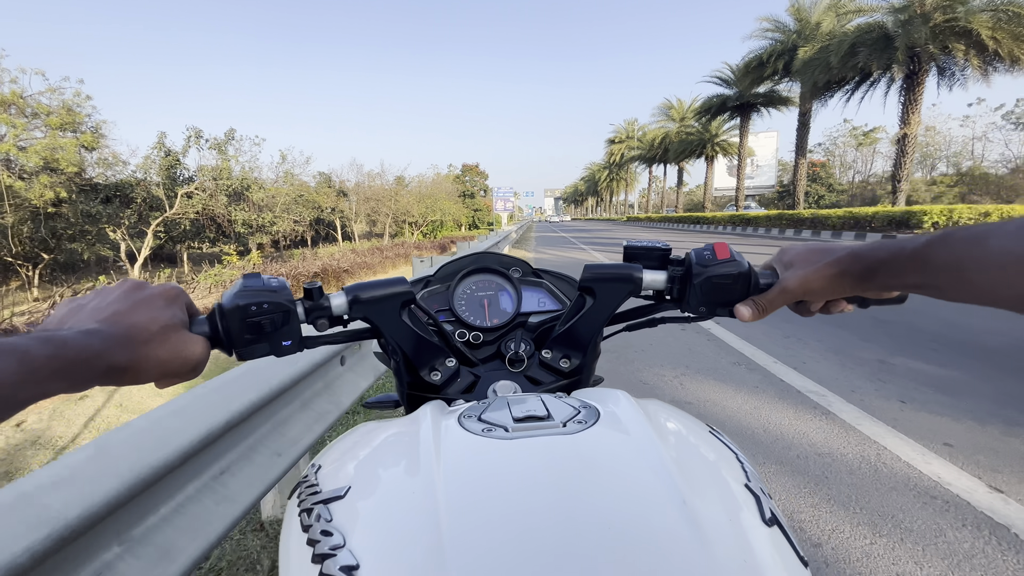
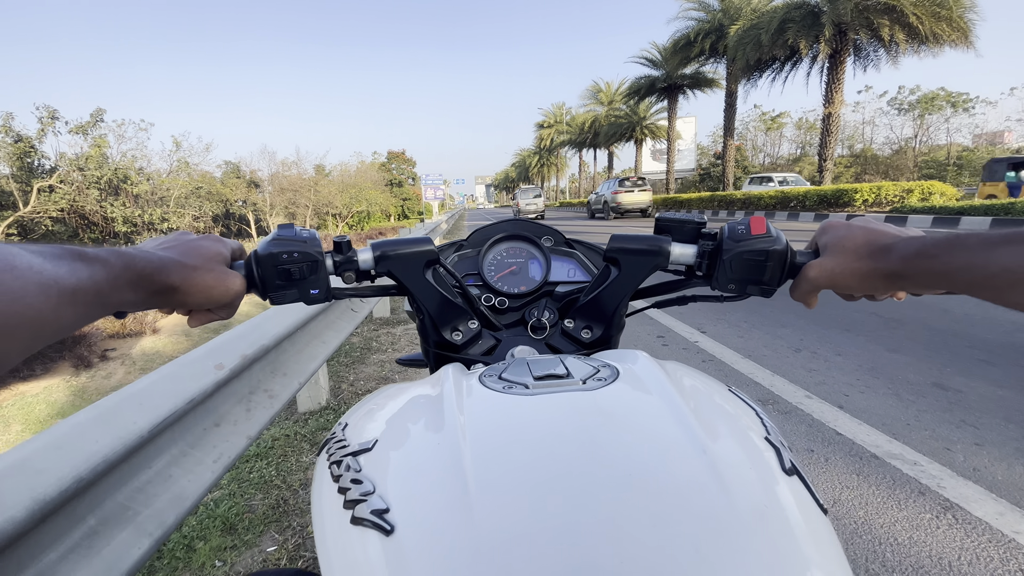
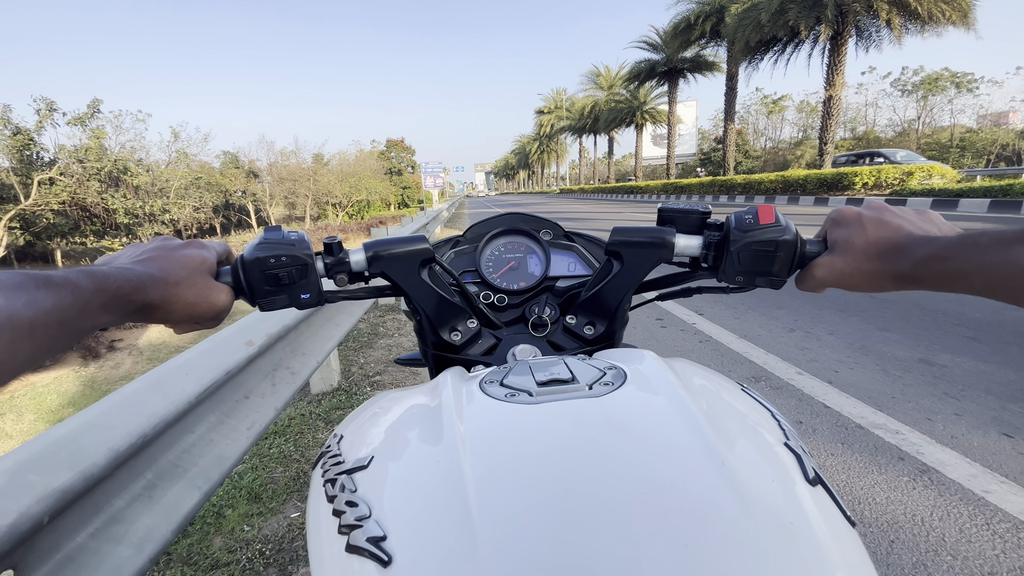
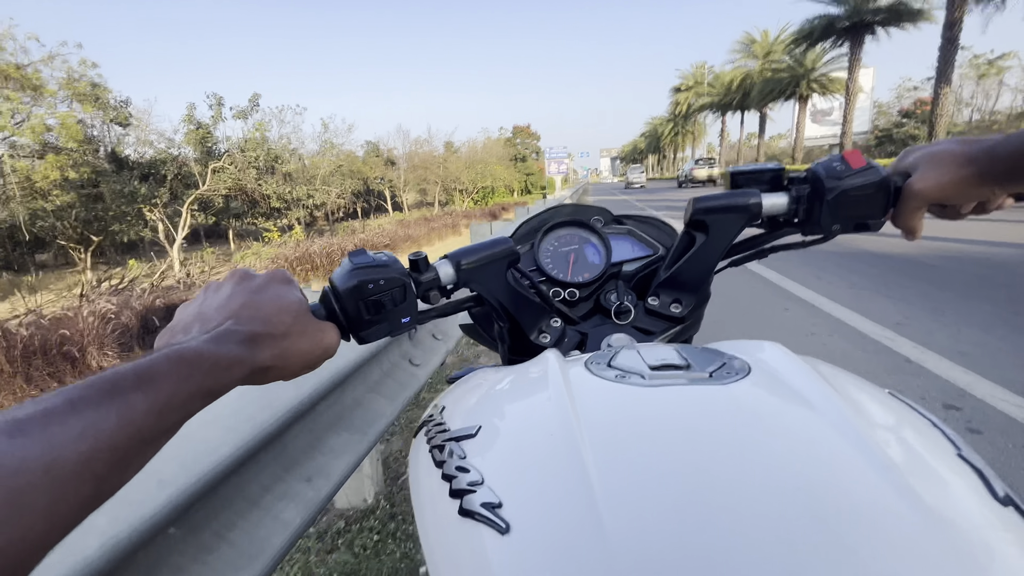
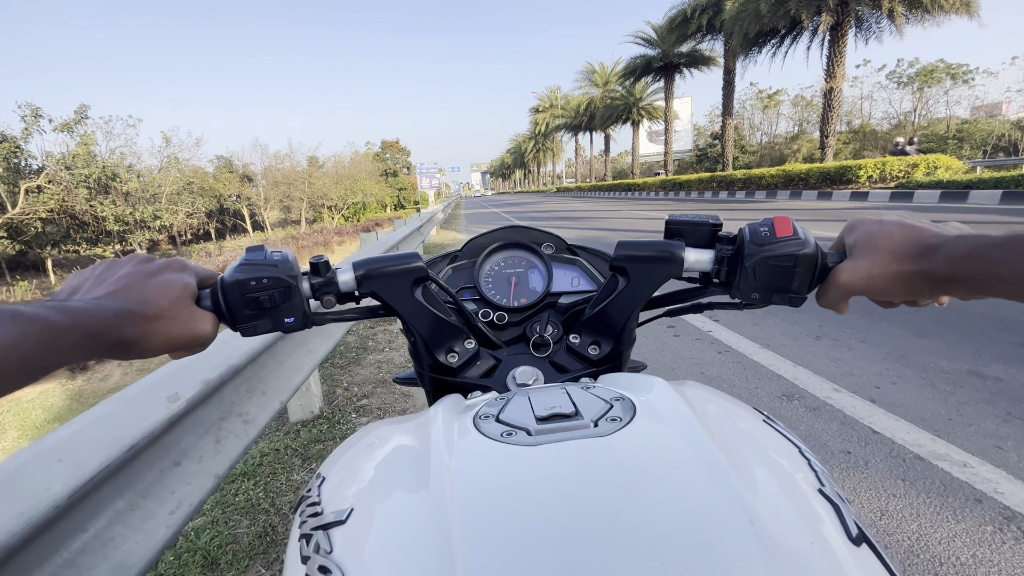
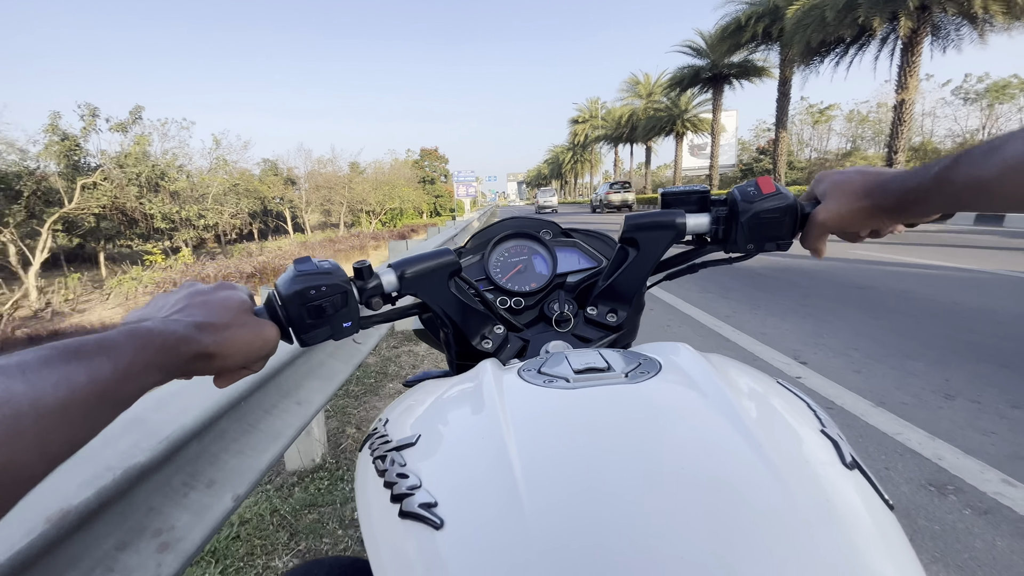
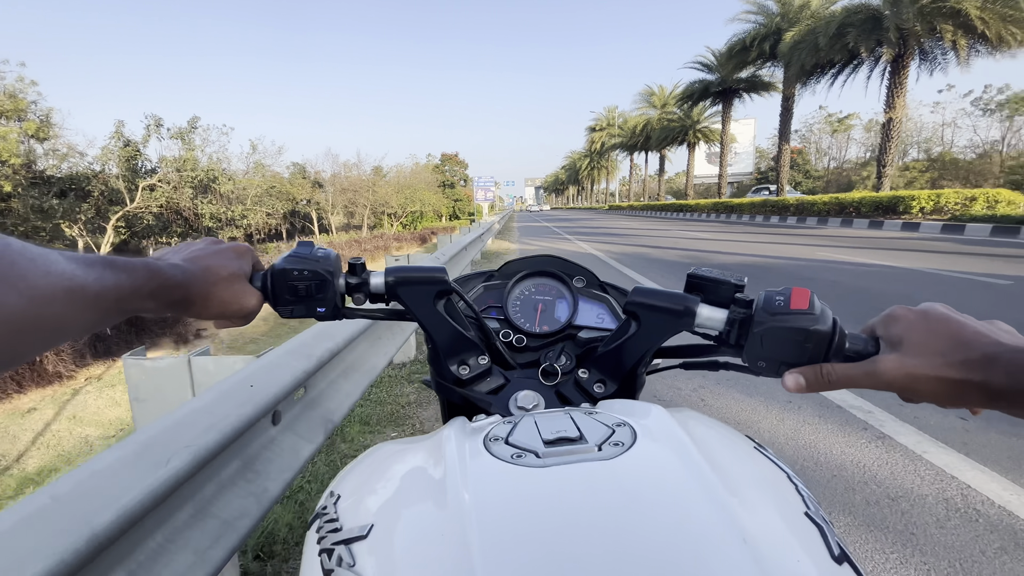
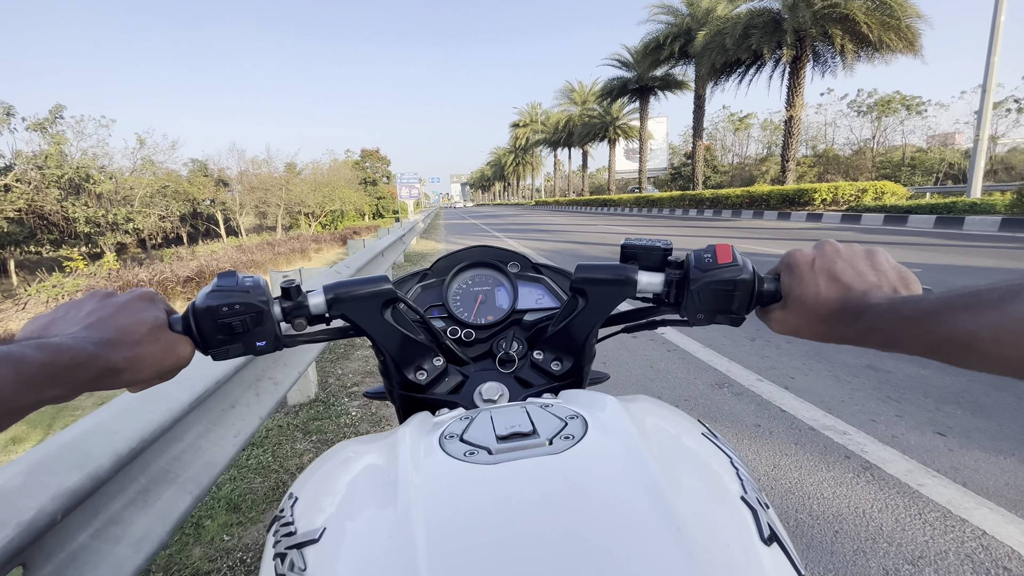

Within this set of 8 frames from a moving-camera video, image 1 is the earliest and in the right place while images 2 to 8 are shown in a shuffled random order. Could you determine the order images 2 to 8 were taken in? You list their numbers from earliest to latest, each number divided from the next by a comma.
7, 8, 3, 5, 2, 6, 4
